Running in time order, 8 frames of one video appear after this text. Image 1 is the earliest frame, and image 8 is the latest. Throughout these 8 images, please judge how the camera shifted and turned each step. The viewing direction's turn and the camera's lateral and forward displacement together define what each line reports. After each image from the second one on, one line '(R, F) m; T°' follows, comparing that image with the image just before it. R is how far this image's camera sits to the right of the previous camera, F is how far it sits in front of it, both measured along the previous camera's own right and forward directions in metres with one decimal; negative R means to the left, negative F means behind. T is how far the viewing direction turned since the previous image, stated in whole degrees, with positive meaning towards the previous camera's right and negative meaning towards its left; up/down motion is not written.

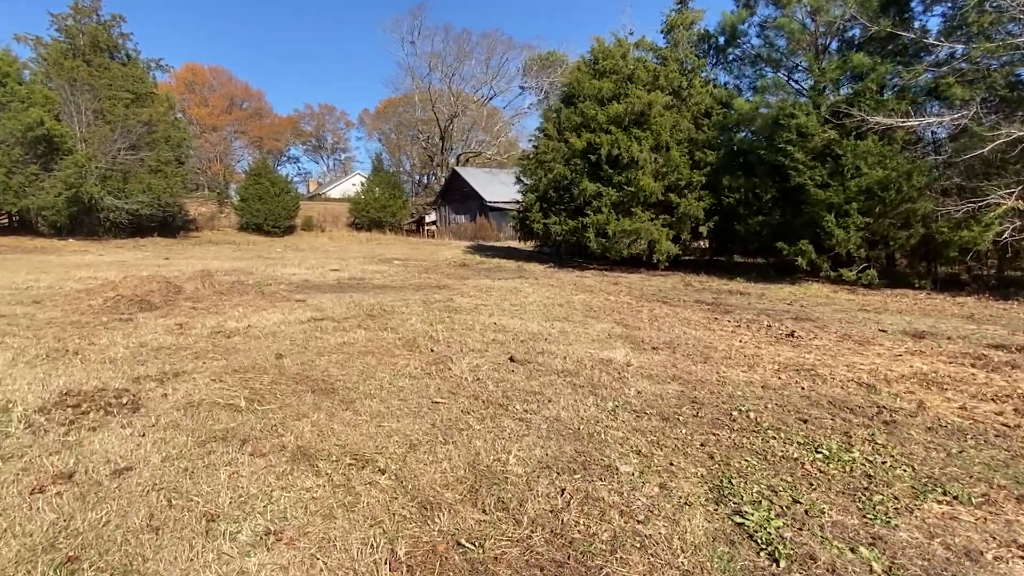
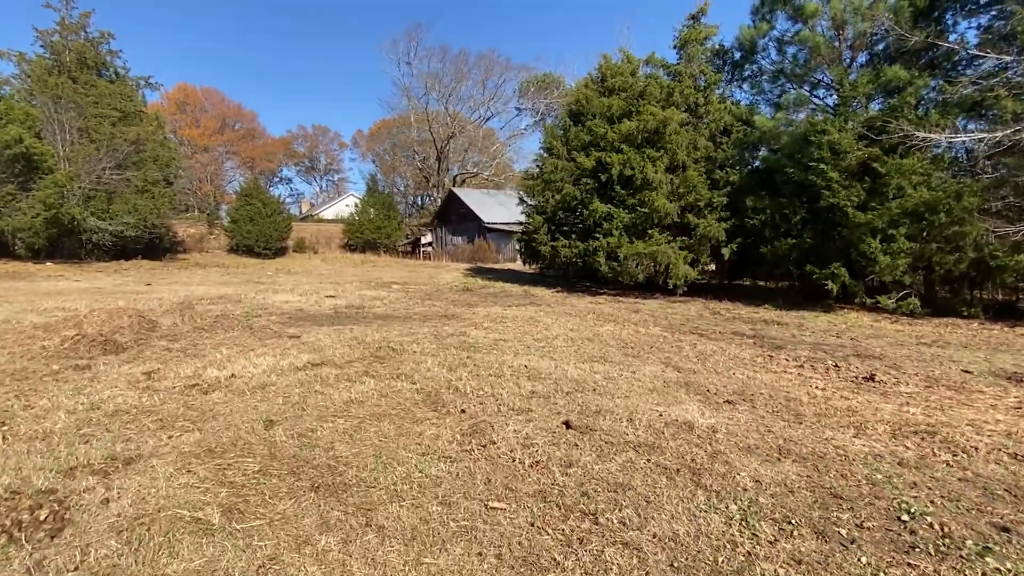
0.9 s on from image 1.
(-0.4, +1.0) m; +1°
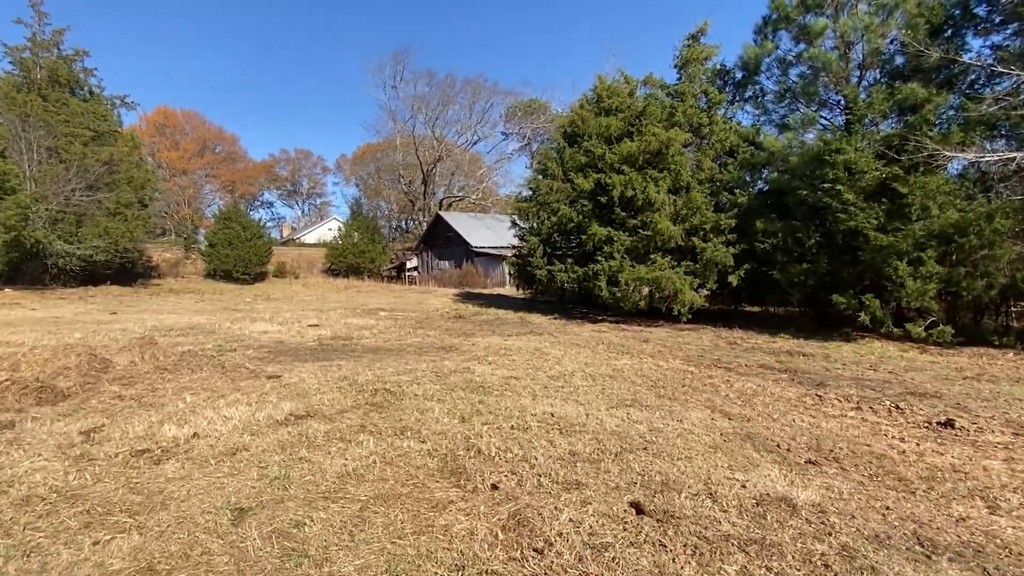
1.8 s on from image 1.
(-0.3, +0.8) m; +2°
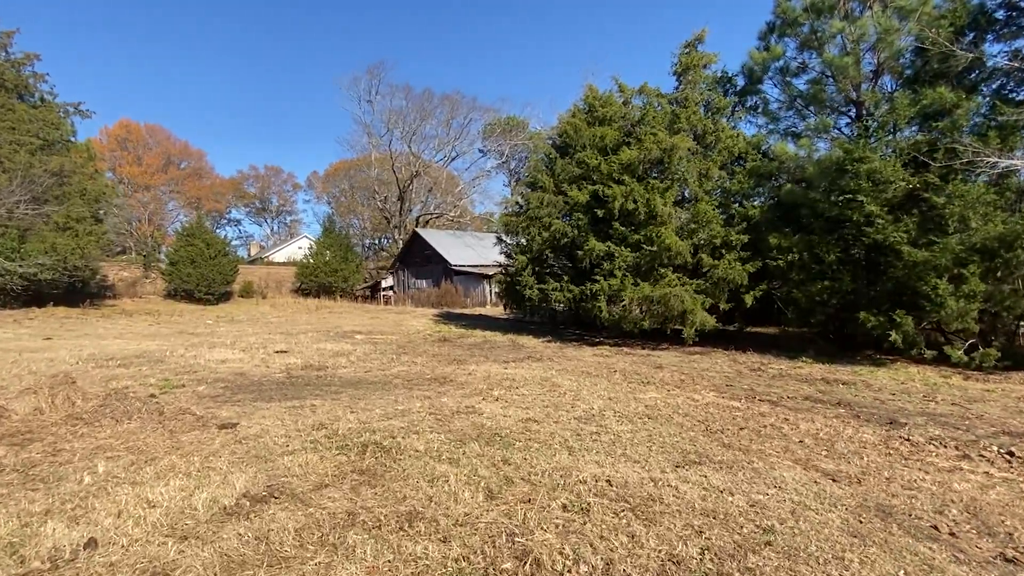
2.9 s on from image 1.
(-0.4, +1.2) m; +3°
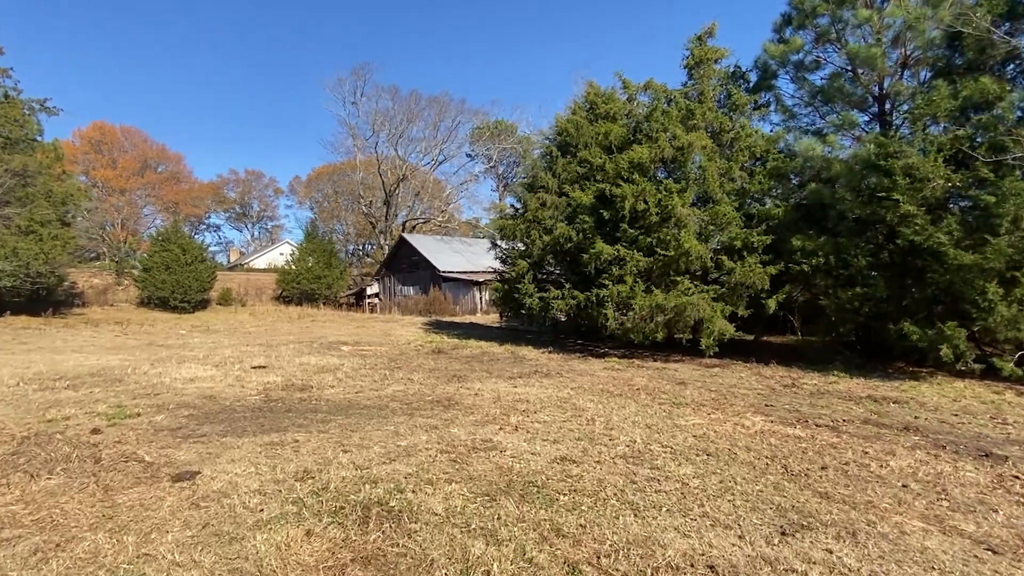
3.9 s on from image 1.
(-0.4, +1.0) m; +2°
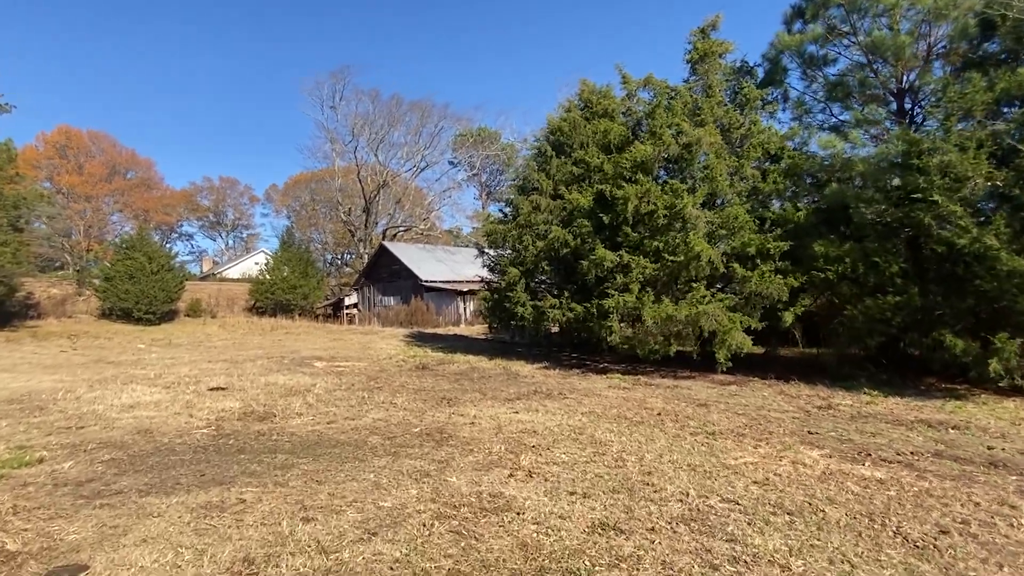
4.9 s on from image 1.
(-0.2, +1.1) m; +2°
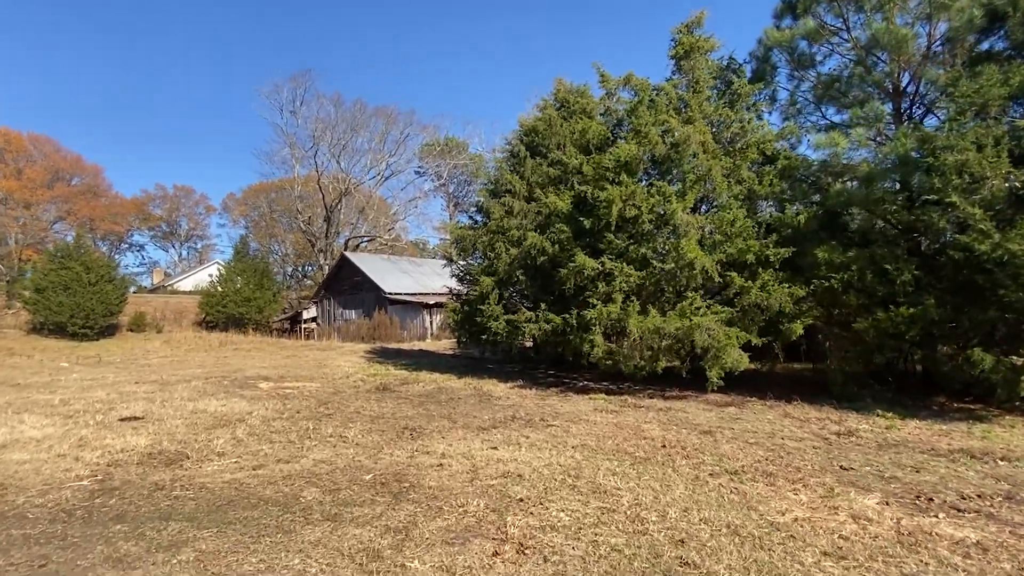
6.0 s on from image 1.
(-0.1, +1.1) m; +3°
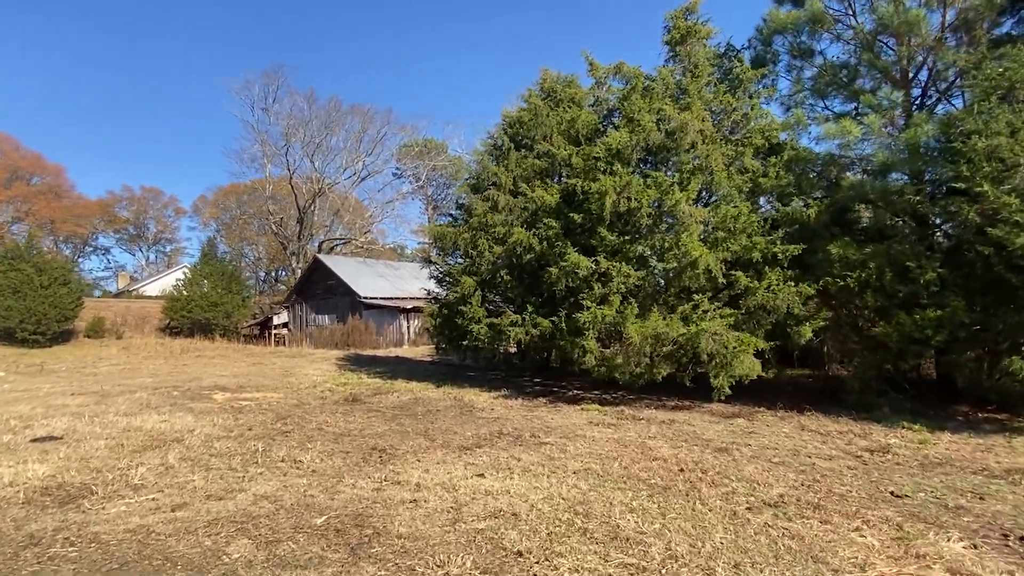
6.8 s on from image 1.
(-0.1, +0.9) m; +2°
